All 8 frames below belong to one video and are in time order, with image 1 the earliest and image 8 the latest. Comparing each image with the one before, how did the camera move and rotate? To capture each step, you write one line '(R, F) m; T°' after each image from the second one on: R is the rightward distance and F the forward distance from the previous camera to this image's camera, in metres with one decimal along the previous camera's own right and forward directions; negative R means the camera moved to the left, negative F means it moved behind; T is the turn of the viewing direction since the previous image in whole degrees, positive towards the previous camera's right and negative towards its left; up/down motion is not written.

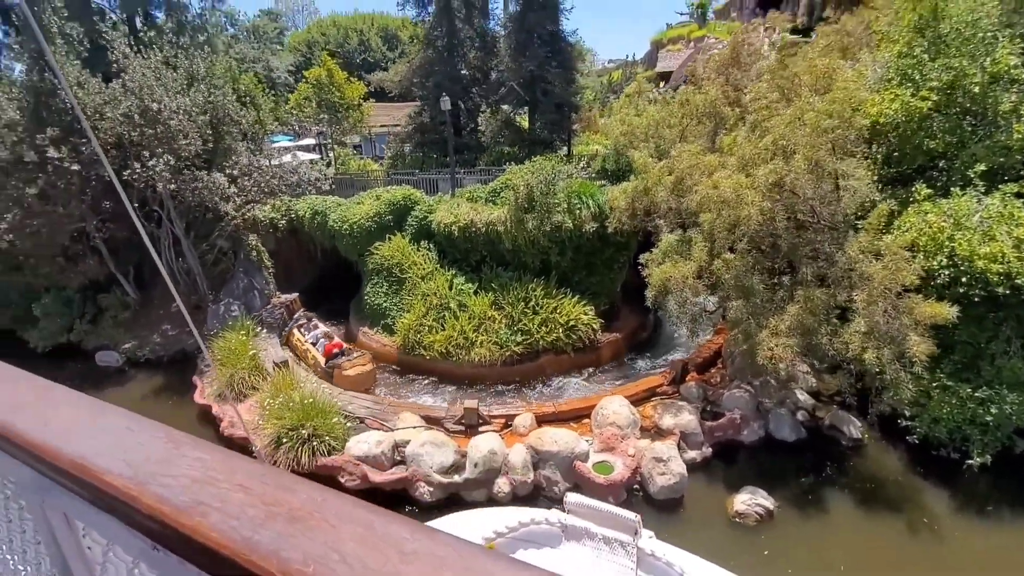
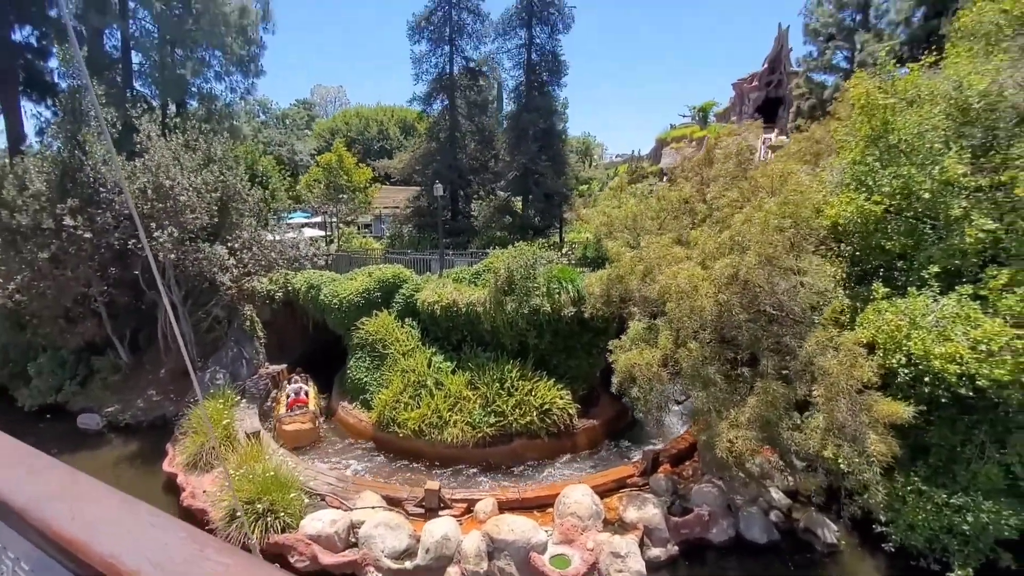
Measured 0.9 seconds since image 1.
(+0.6, -0.2) m; -1°
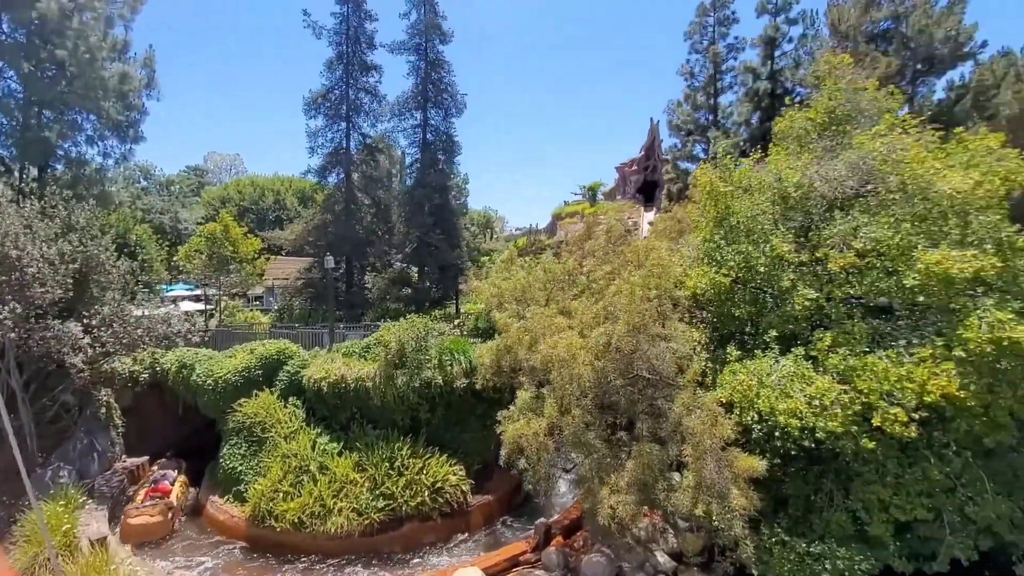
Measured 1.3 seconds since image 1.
(+0.3, -0.1) m; +10°
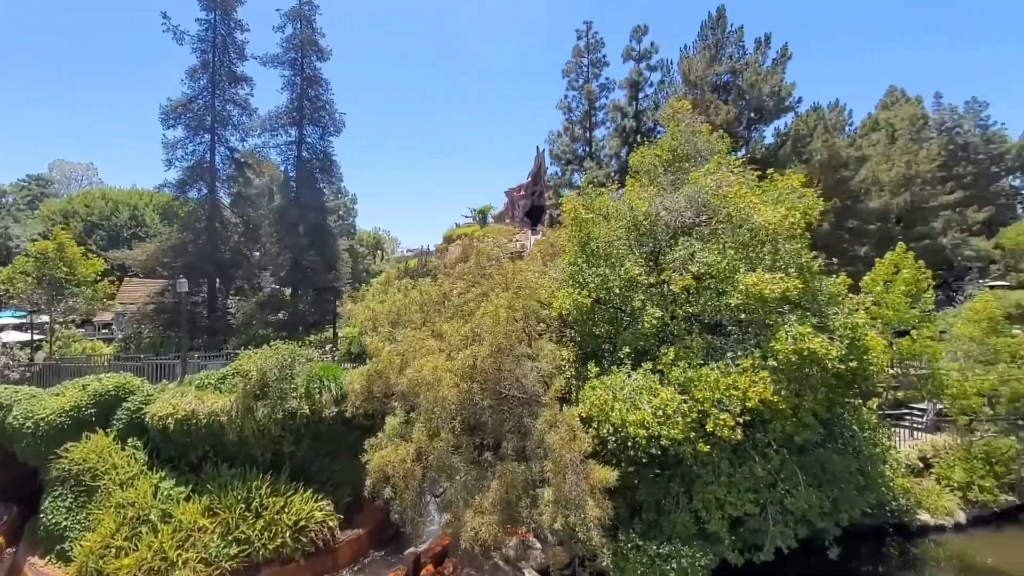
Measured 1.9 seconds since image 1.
(+0.5, -0.1) m; +11°
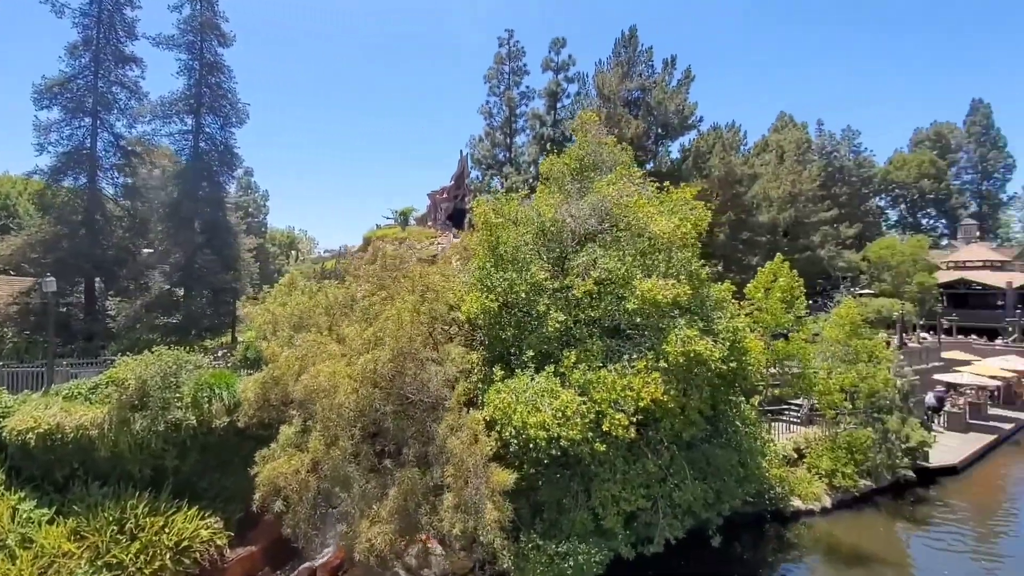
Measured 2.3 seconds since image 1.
(+0.3, 0.0) m; +8°
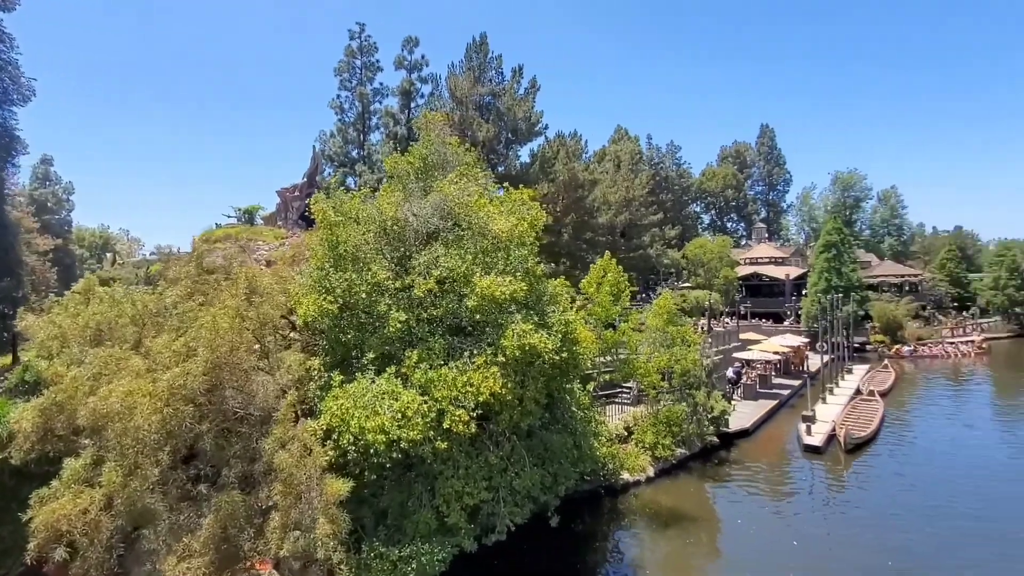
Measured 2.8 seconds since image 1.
(+0.4, 0.0) m; +15°
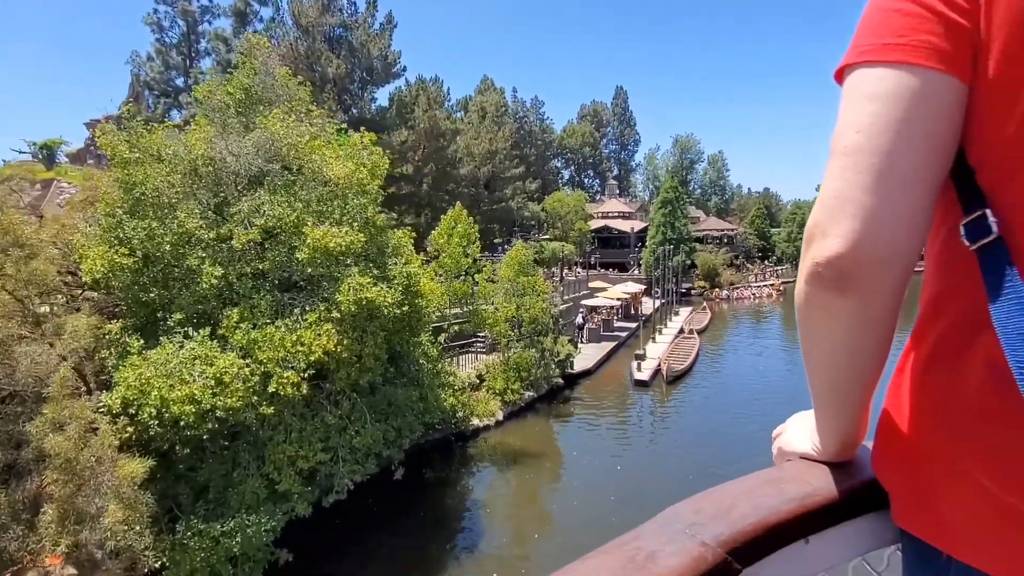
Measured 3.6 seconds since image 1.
(+0.4, +0.1) m; +15°
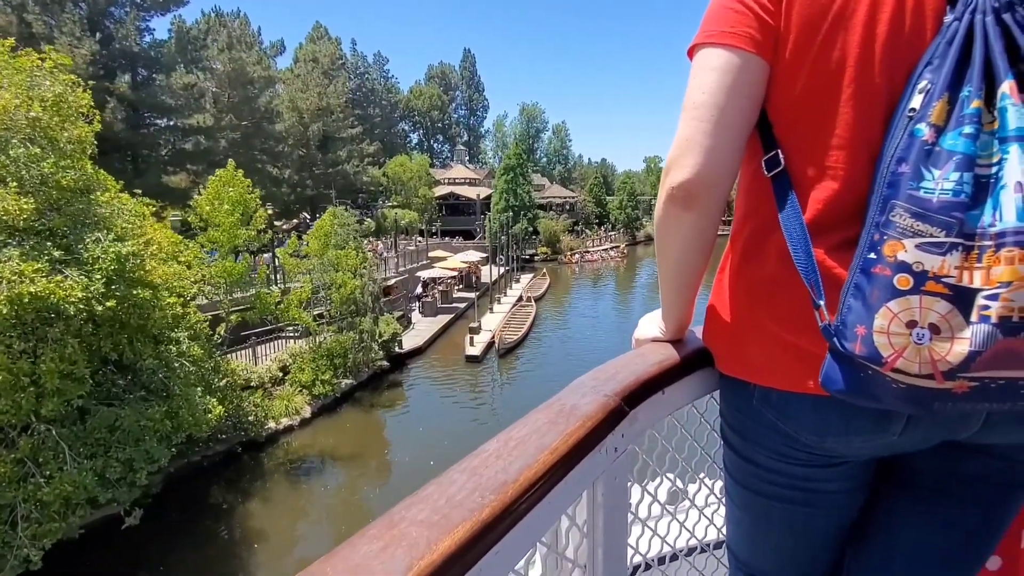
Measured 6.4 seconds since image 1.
(+1.1, +1.1) m; +16°
